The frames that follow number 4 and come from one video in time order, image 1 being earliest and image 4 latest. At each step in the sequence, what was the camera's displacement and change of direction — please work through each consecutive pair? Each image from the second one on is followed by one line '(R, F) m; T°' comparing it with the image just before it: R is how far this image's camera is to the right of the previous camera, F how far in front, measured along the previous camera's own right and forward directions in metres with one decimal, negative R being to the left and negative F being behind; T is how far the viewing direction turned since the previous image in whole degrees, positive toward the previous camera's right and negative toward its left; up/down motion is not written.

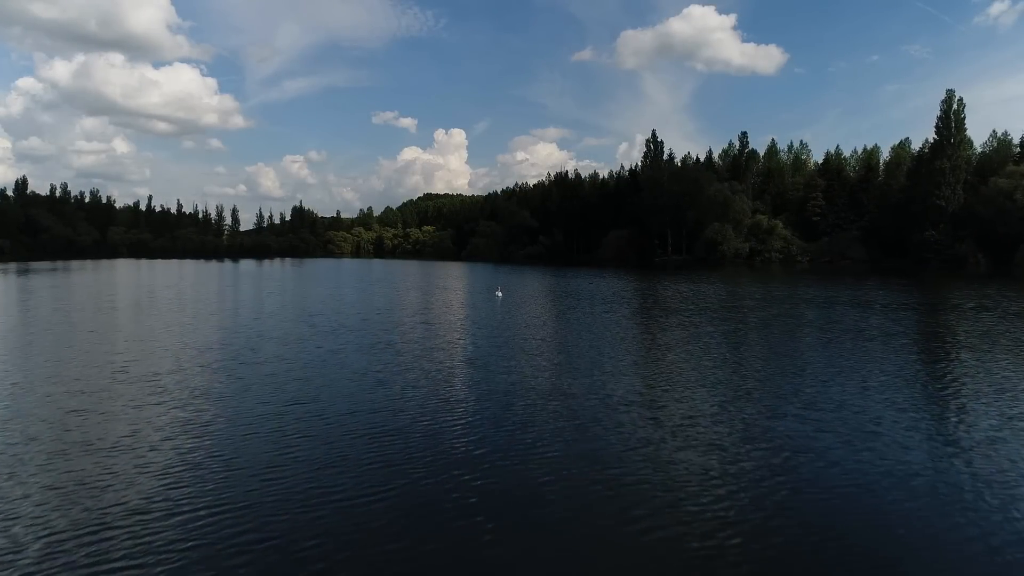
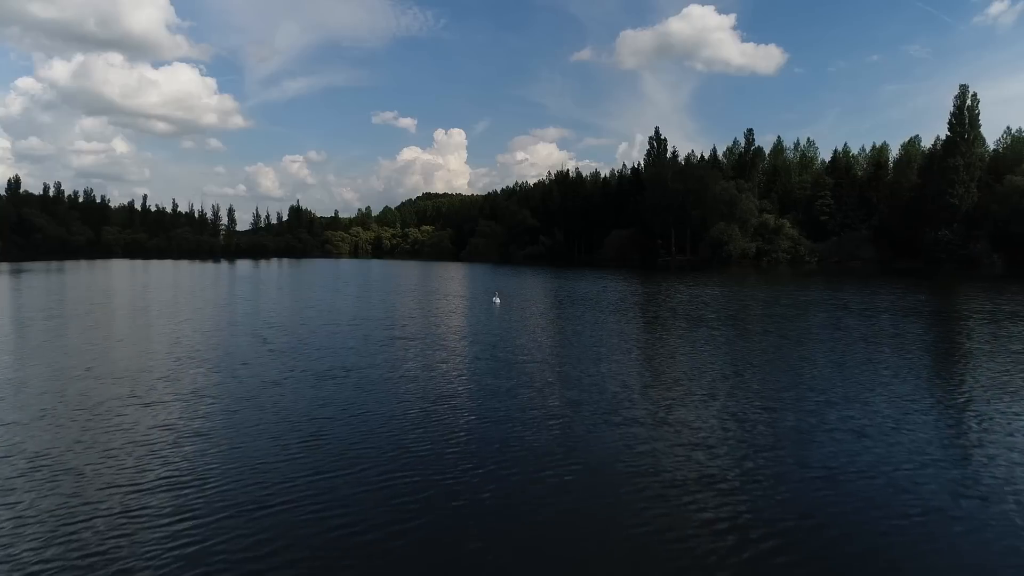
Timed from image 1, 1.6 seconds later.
(0.0, +2.0) m; 0°
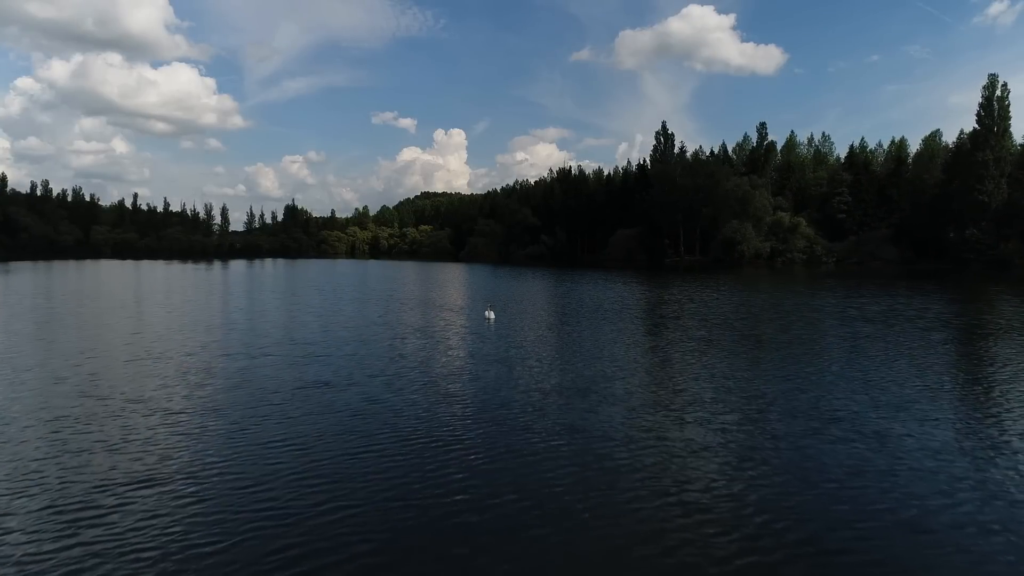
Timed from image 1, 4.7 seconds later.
(-0.1, +3.8) m; 0°
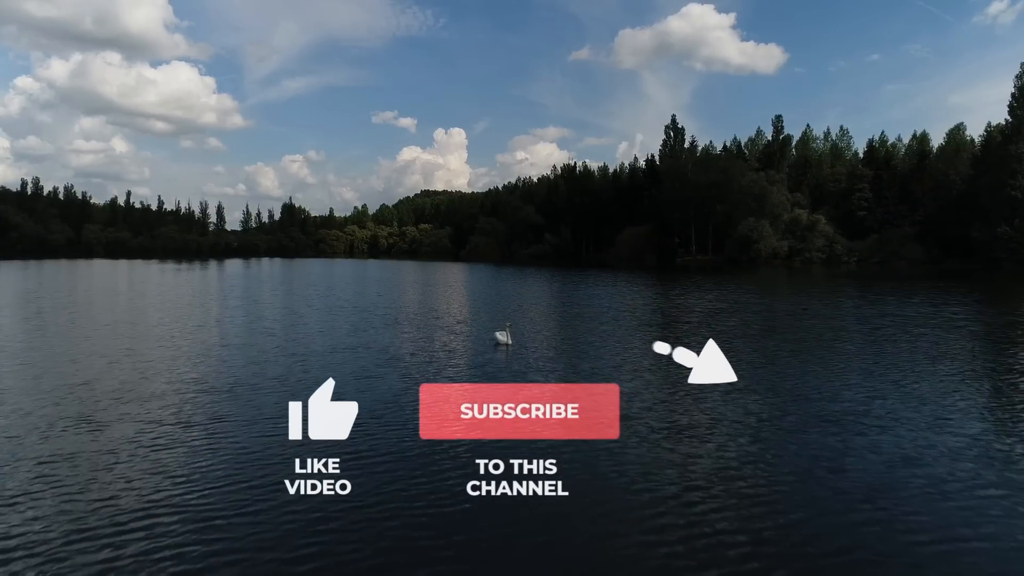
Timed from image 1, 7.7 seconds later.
(-0.4, +3.3) m; 0°
